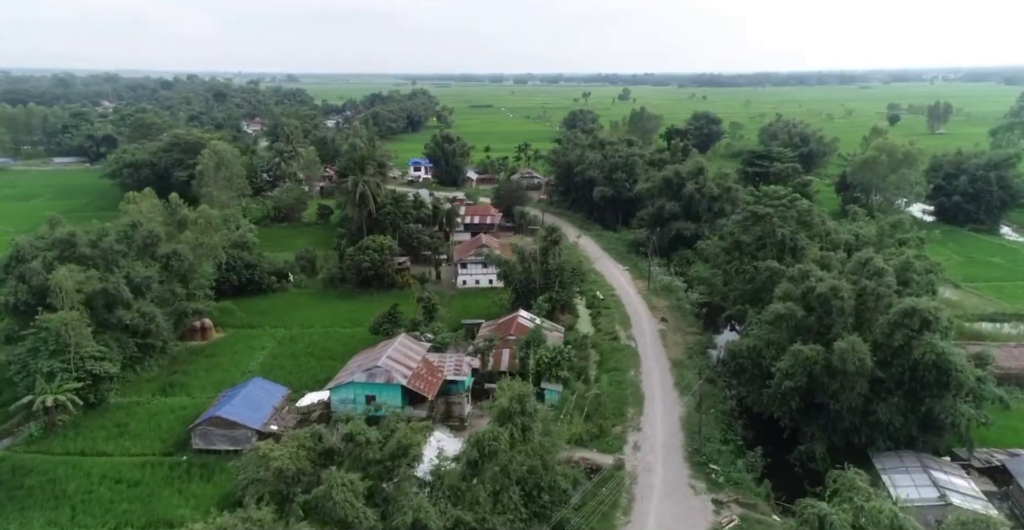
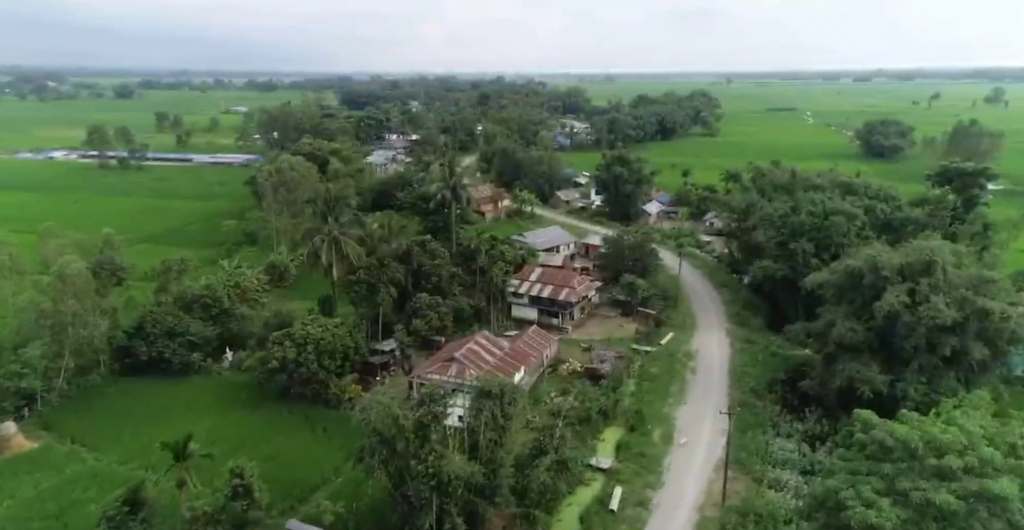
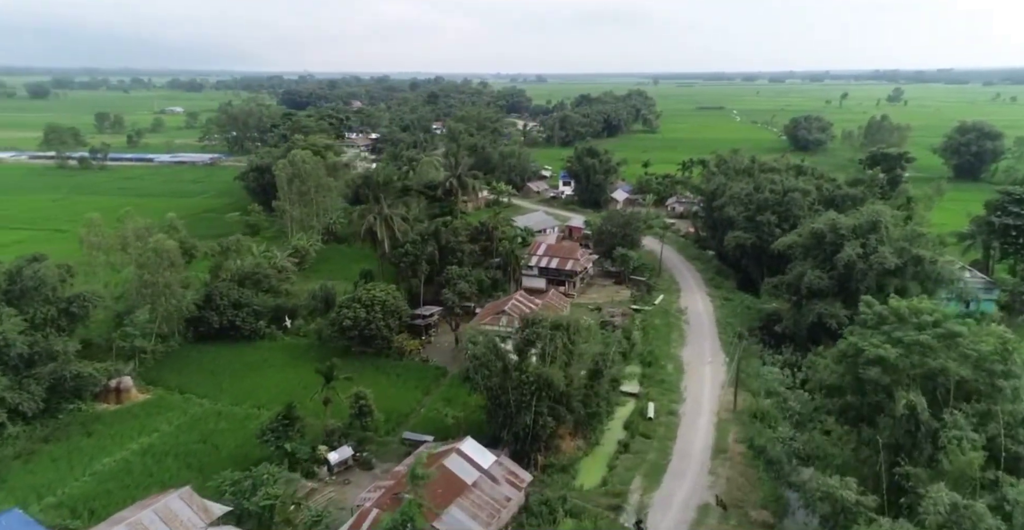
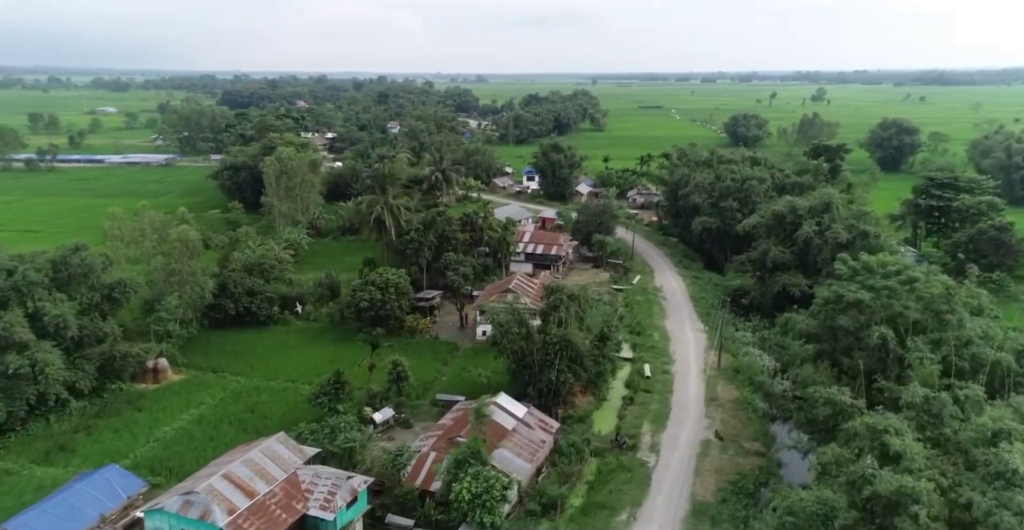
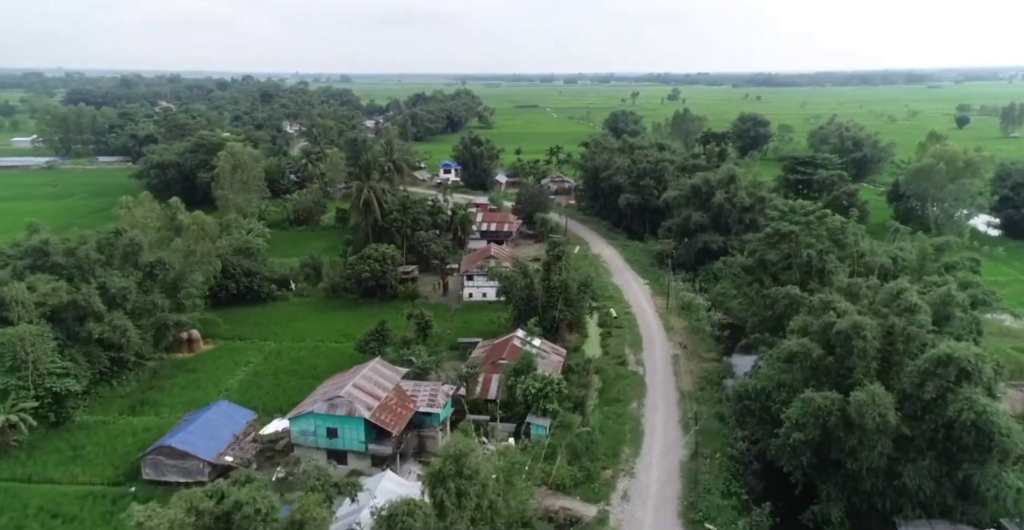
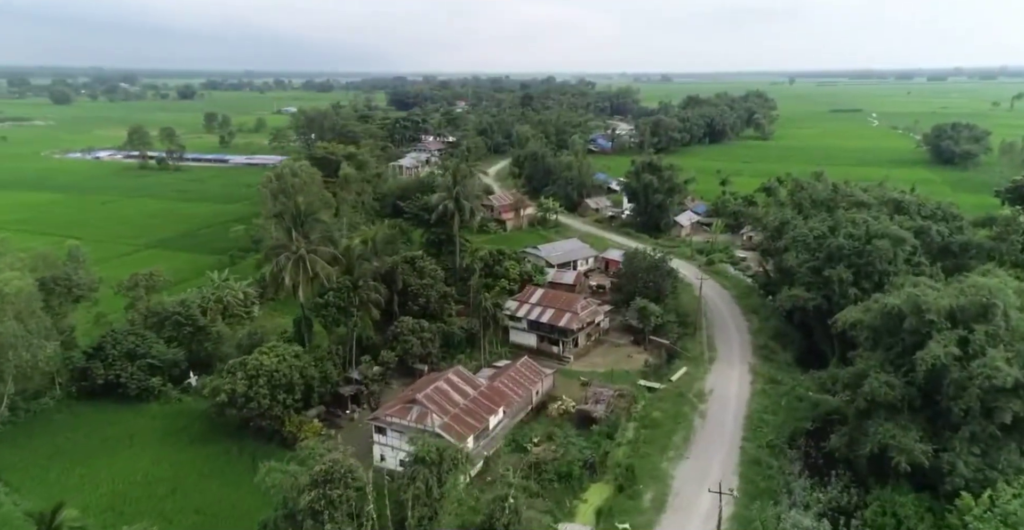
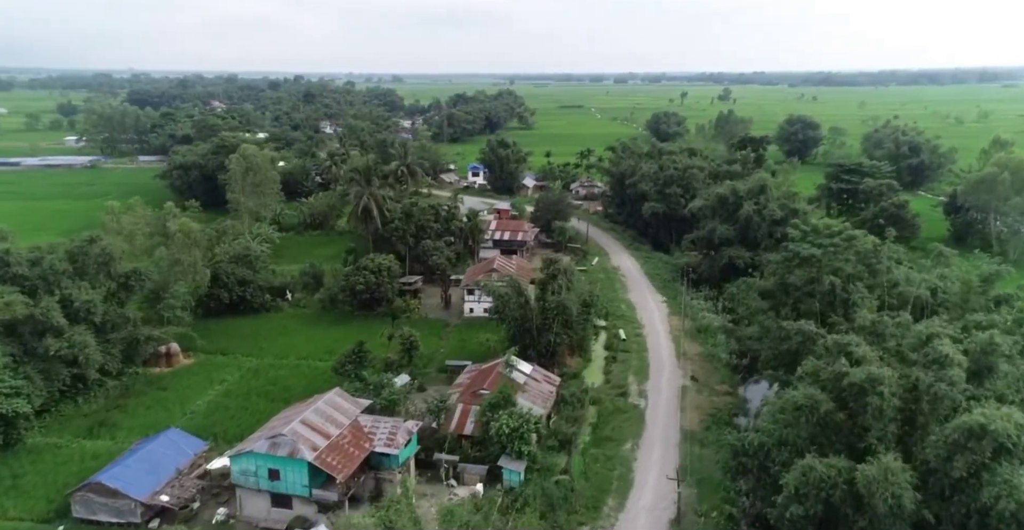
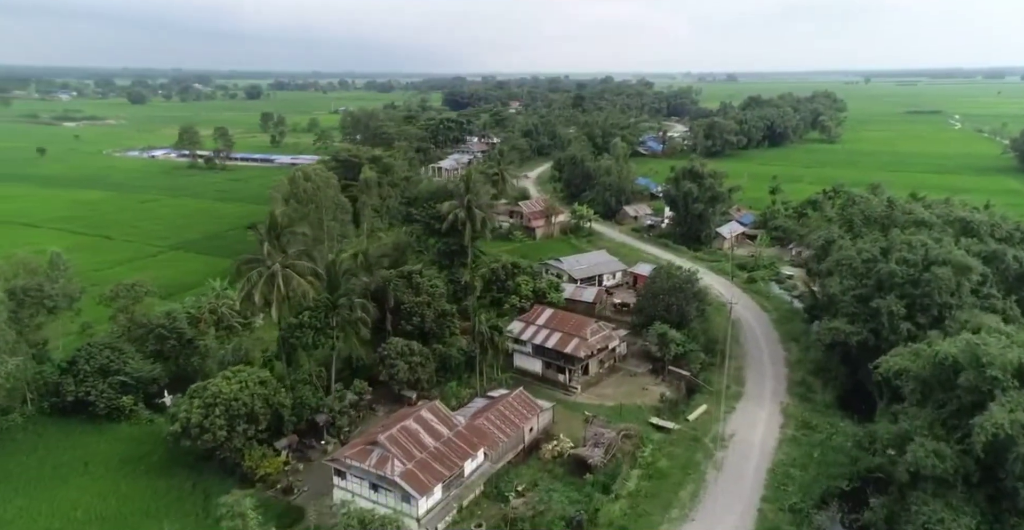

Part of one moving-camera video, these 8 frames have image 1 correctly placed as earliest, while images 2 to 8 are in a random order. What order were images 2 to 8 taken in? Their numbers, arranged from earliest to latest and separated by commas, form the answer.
5, 7, 4, 3, 2, 6, 8
